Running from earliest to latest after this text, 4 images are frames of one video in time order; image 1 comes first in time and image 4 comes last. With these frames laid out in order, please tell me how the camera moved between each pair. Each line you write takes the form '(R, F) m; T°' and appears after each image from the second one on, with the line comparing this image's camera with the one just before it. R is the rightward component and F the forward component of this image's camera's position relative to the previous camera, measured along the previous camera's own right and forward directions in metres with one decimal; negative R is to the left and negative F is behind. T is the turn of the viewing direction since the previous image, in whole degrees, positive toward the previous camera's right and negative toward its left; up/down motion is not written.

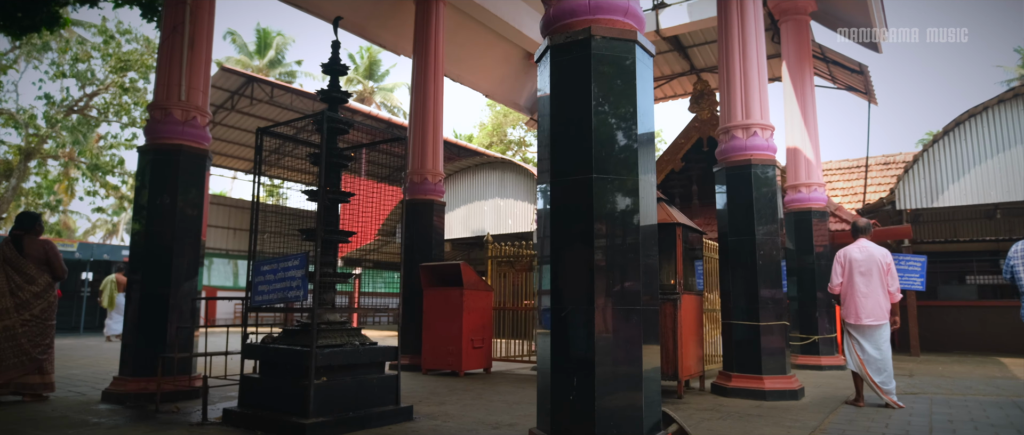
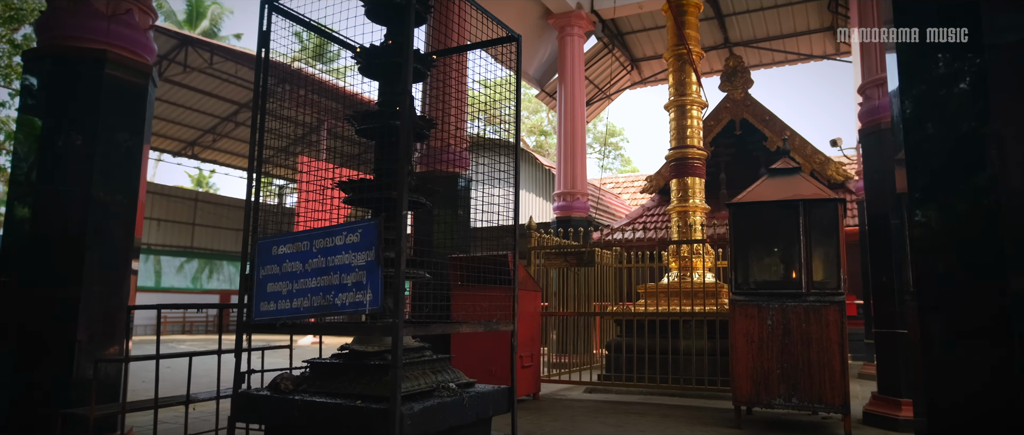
(-1.2, +2.1) m; +6°
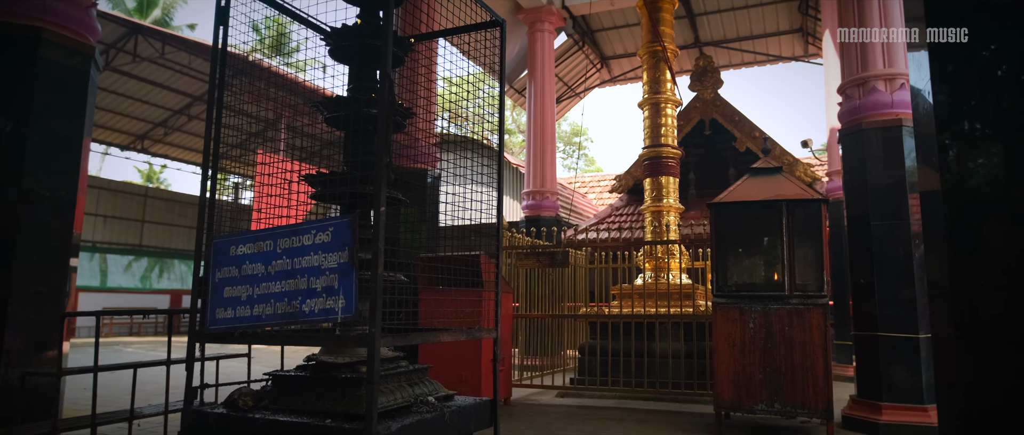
(-0.1, +0.2) m; +4°
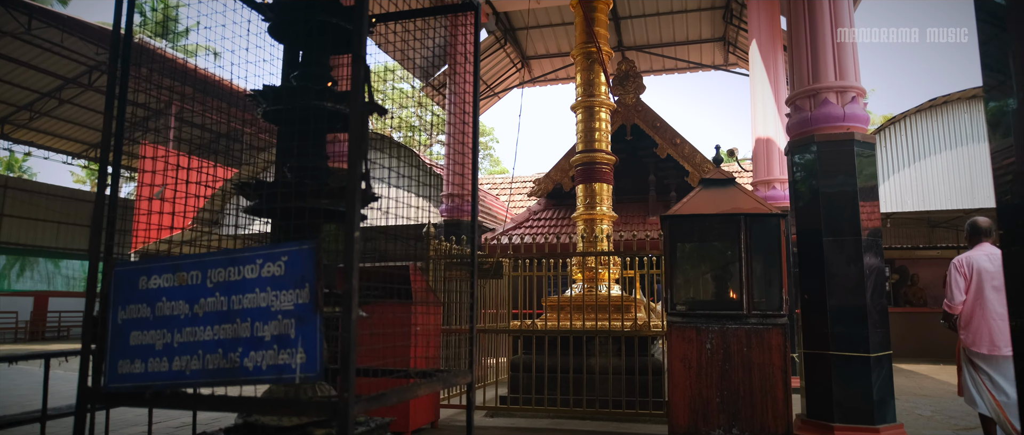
(-0.3, +0.5) m; +9°
